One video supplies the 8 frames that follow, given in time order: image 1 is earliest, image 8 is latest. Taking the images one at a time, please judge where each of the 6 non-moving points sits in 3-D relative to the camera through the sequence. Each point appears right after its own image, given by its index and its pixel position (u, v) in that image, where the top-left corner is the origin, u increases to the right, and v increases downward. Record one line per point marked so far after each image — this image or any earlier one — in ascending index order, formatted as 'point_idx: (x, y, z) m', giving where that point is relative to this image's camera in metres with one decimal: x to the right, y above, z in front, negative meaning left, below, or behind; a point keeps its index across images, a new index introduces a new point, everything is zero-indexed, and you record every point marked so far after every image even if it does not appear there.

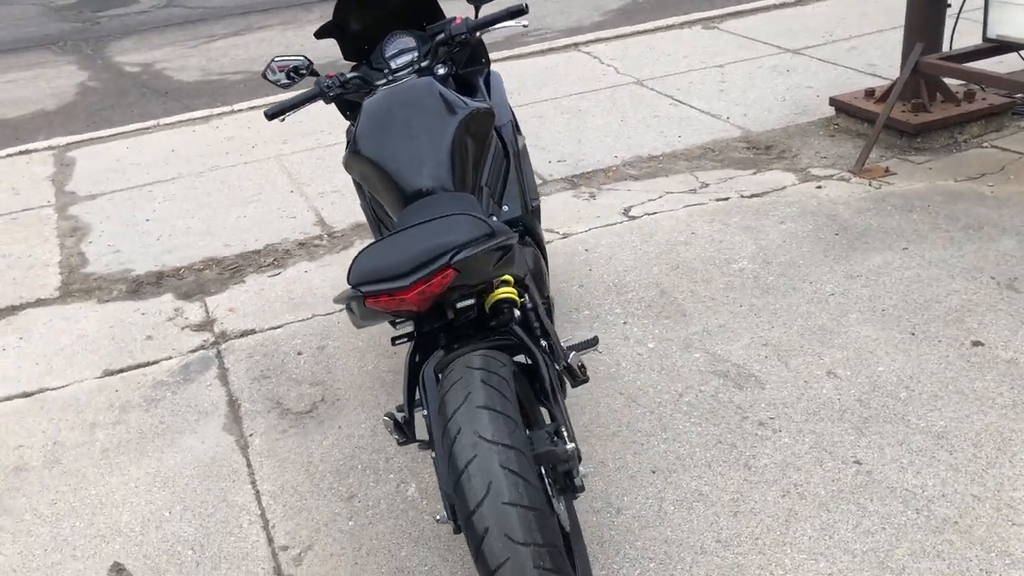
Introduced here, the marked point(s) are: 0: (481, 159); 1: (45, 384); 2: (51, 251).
0: (-0.1, +0.4, +2.9) m
1: (-1.9, -0.4, +3.9) m
2: (-2.6, +0.2, +5.3) m
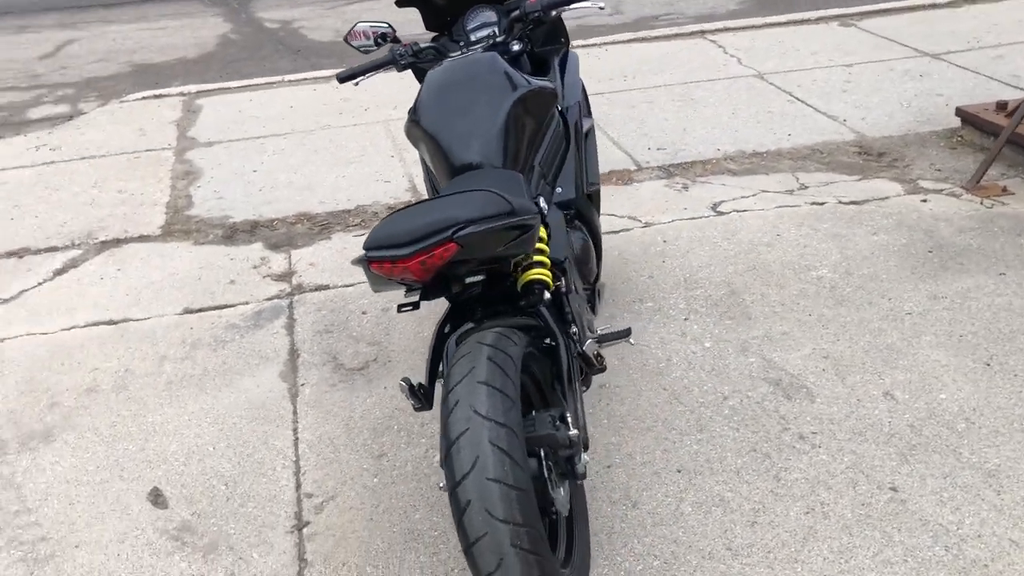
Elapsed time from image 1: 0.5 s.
0: (+0.1, +0.5, +2.9) m
1: (-1.7, -0.1, +4.1) m
2: (-2.1, +0.6, +5.6) m
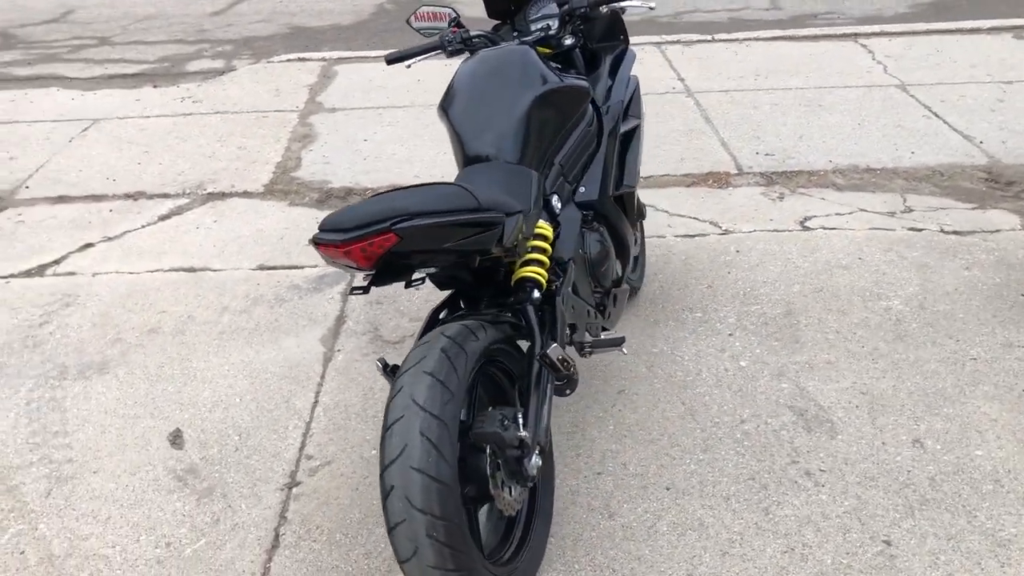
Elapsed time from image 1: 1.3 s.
0: (+0.1, +0.5, +2.9) m
1: (-1.4, +0.1, +4.4) m
2: (-1.5, +0.9, +5.9) m
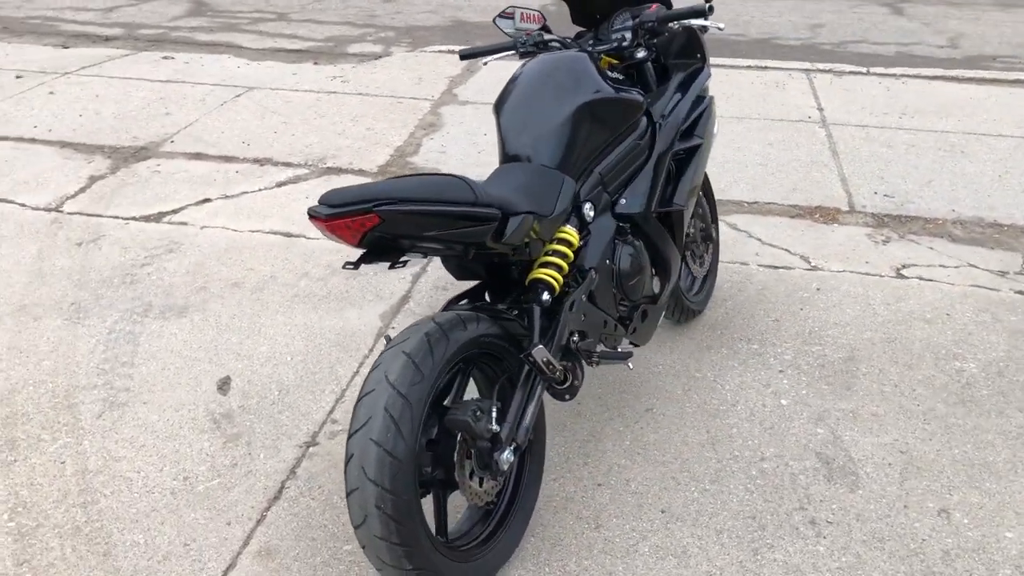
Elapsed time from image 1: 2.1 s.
0: (+0.3, +0.4, +2.9) m
1: (-1.0, +0.3, +4.7) m
2: (-0.7, +1.0, +6.1) m
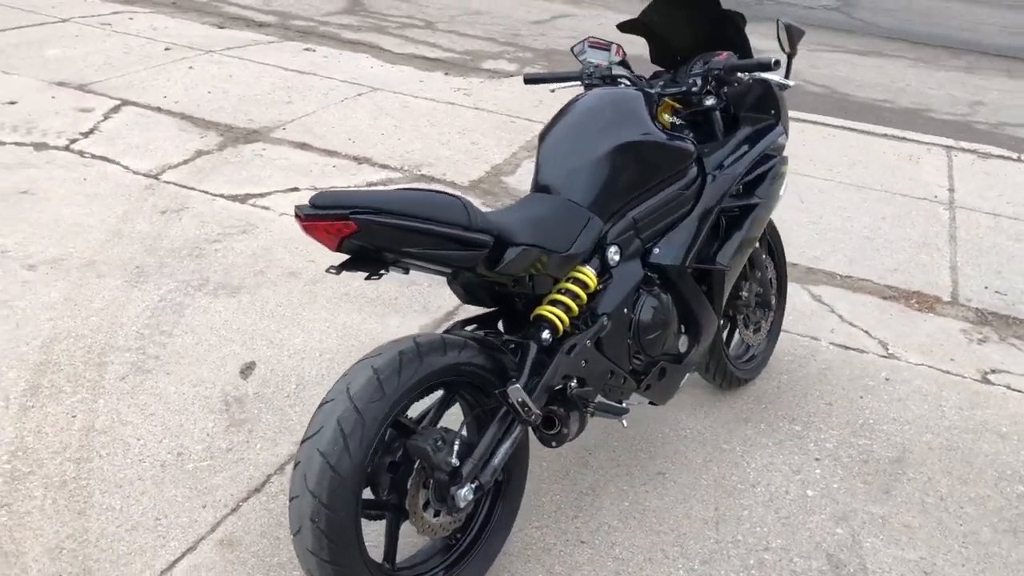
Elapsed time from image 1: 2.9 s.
0: (+0.4, +0.3, +2.8) m
1: (-0.7, +0.3, +4.7) m
2: (-0.1, +0.9, +6.1) m
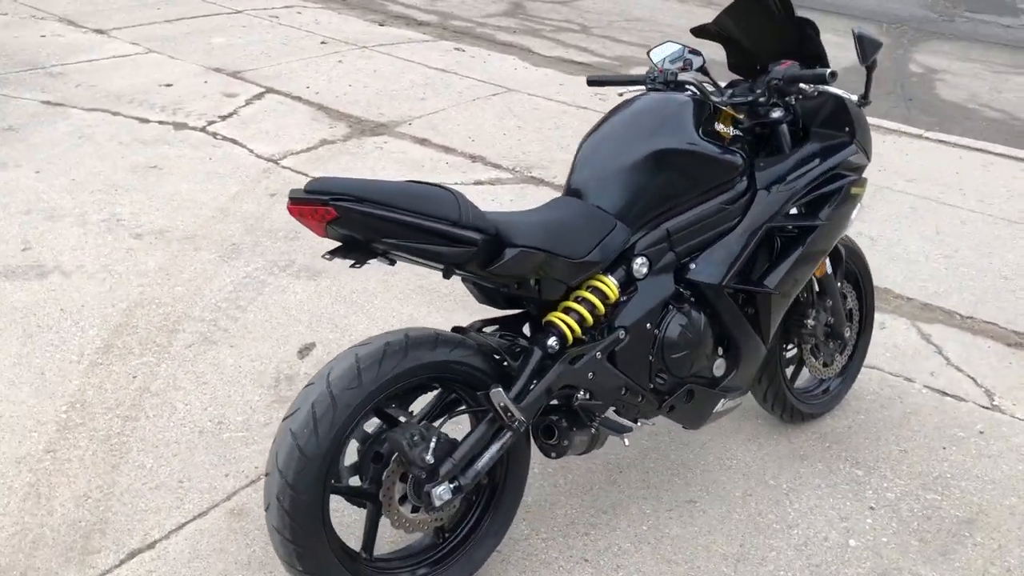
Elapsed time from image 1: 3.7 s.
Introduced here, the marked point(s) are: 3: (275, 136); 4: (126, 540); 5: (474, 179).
0: (+0.5, +0.2, +2.6) m
1: (-0.2, +0.3, +4.7) m
2: (+0.7, +0.8, +6.0) m
3: (-1.4, +0.9, +5.7) m
4: (-1.1, -0.7, +2.6) m
5: (-0.2, +0.6, +5.5) m
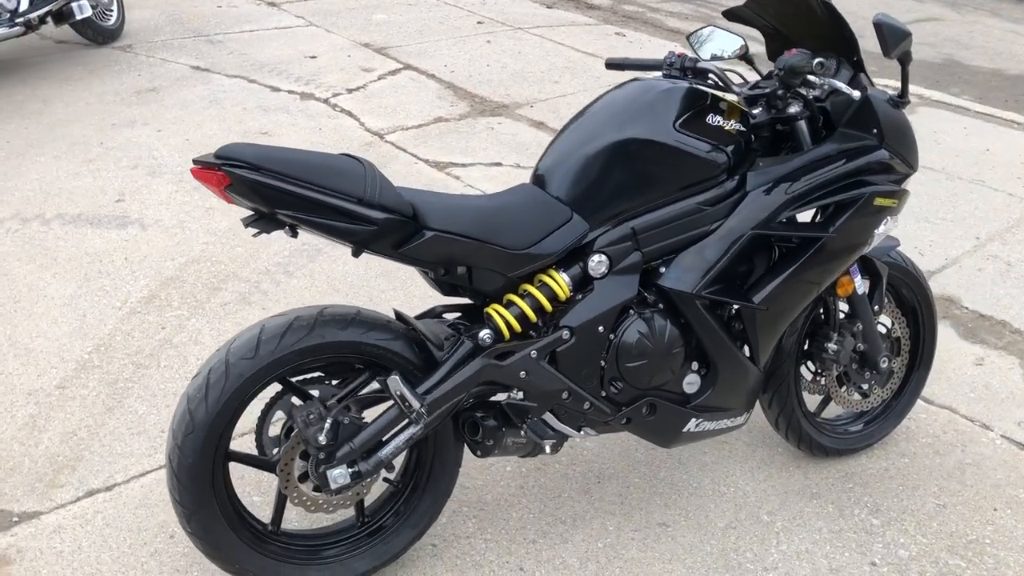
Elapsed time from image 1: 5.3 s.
0: (+0.3, +0.2, +2.4) m
1: (+0.2, +0.3, +4.6) m
2: (+1.4, +0.8, +5.6) m
3: (-0.7, +1.1, +5.8) m
4: (-1.2, -0.6, +2.8) m
5: (+0.4, +0.7, +5.3) m
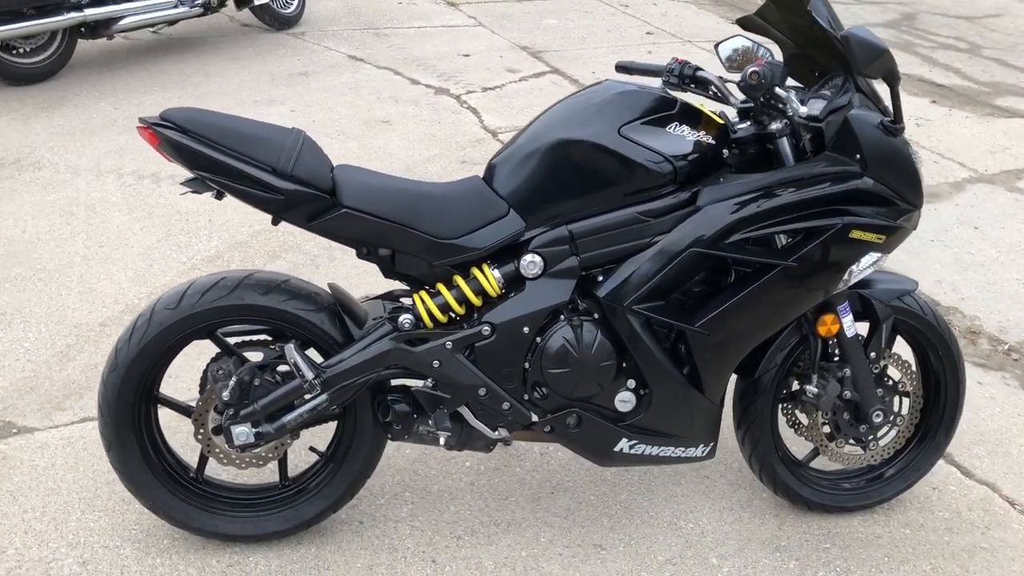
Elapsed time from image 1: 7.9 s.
0: (+0.2, +0.2, +2.3) m
1: (+0.5, +0.3, +4.5) m
2: (+2.0, +0.5, +5.2) m
3: (0.0, +1.1, +5.9) m
4: (-1.4, -0.4, +3.0) m
5: (+0.9, +0.6, +5.2) m
